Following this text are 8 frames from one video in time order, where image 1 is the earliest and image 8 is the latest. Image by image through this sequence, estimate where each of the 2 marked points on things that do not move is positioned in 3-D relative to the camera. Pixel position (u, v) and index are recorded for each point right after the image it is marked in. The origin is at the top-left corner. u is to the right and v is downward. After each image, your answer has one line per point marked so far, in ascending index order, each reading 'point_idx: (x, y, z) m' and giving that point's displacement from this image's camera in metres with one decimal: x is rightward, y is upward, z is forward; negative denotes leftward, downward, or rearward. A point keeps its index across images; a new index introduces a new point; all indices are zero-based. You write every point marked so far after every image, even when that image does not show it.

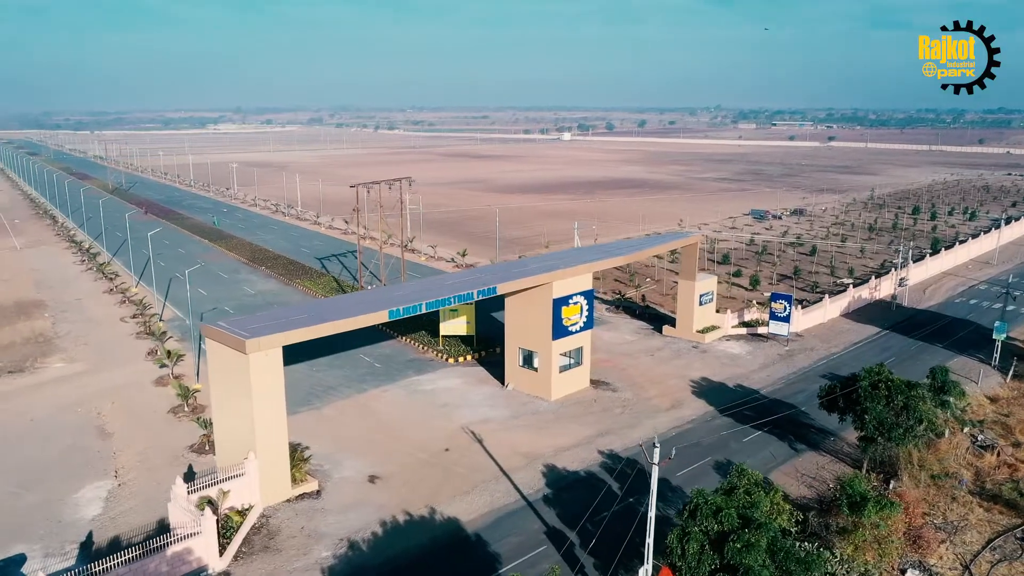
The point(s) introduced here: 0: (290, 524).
0: (-5.4, -5.7, +20.0) m
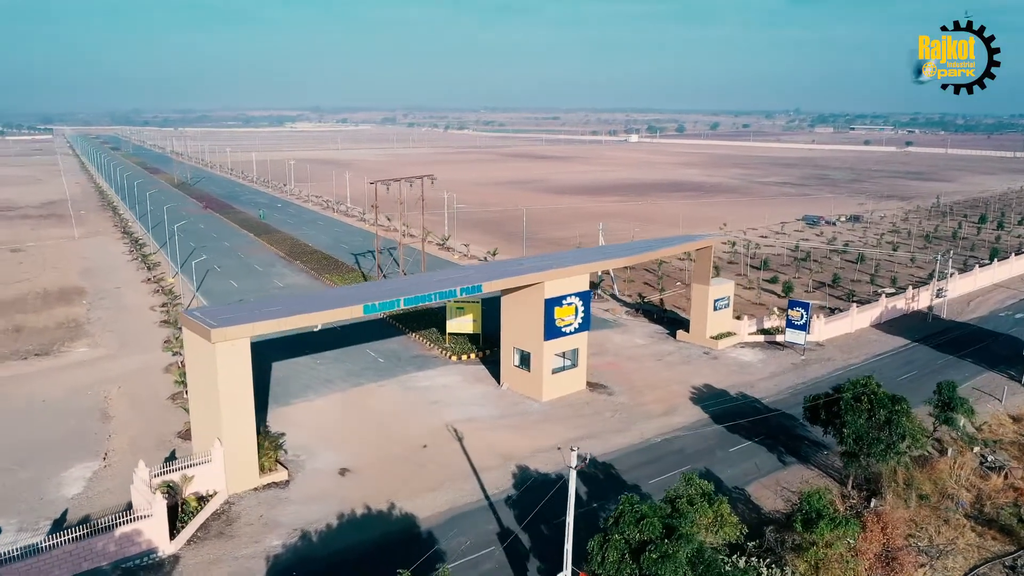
0: (-6.4, -5.5, +20.3) m
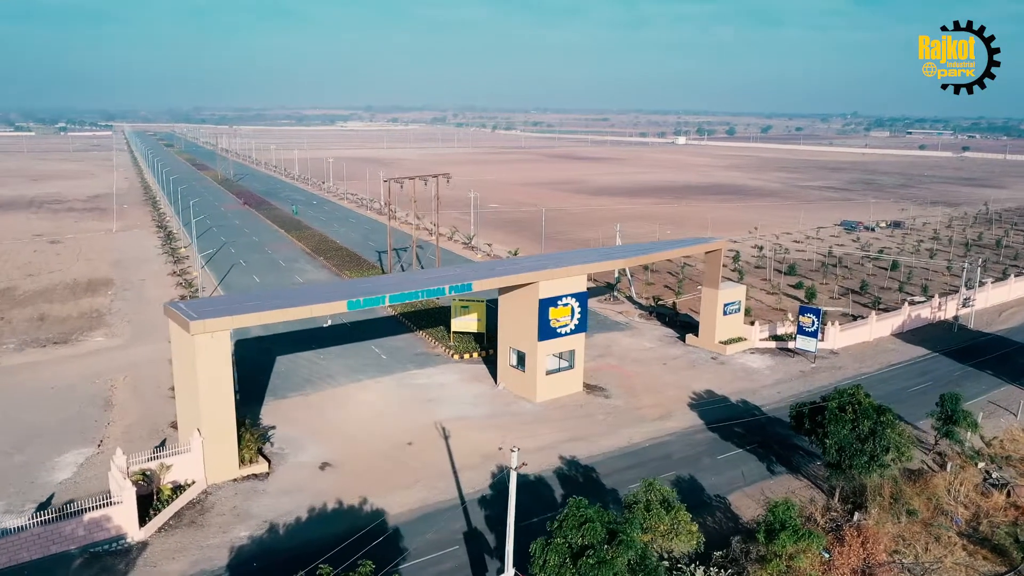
0: (-7.1, -5.3, +20.6) m
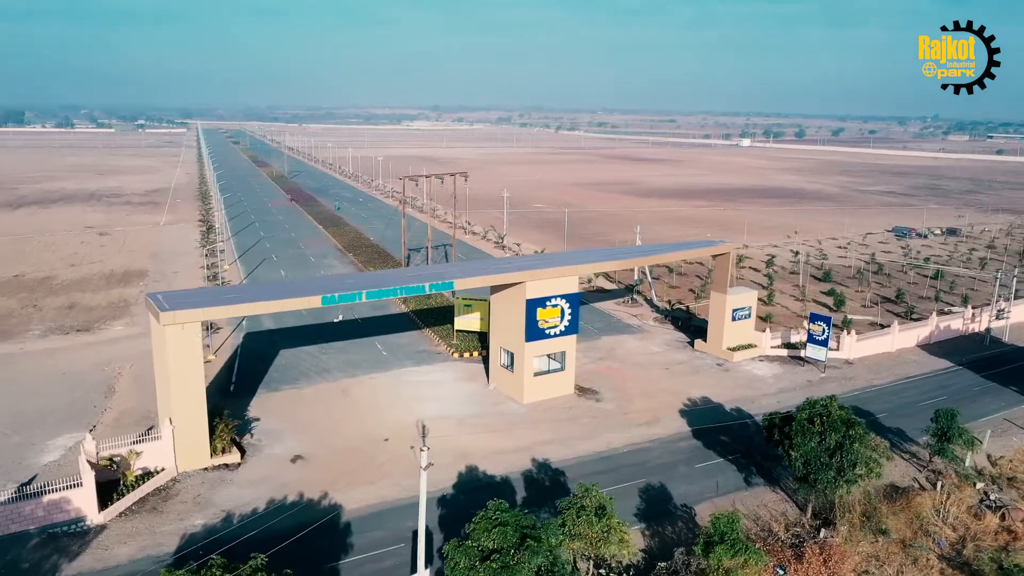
0: (-8.1, -5.1, +21.0) m
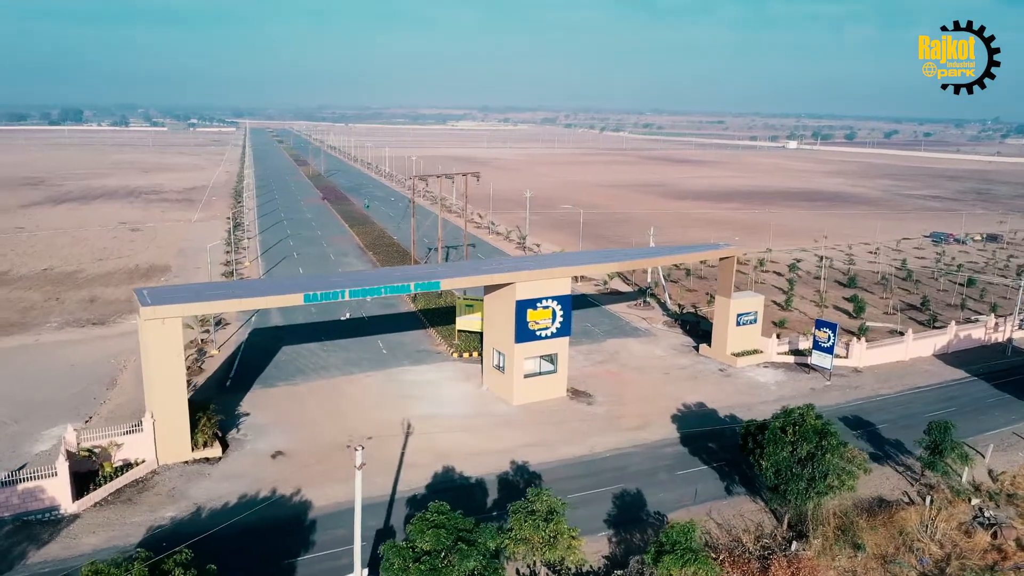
0: (-8.9, -5.0, +21.3) m
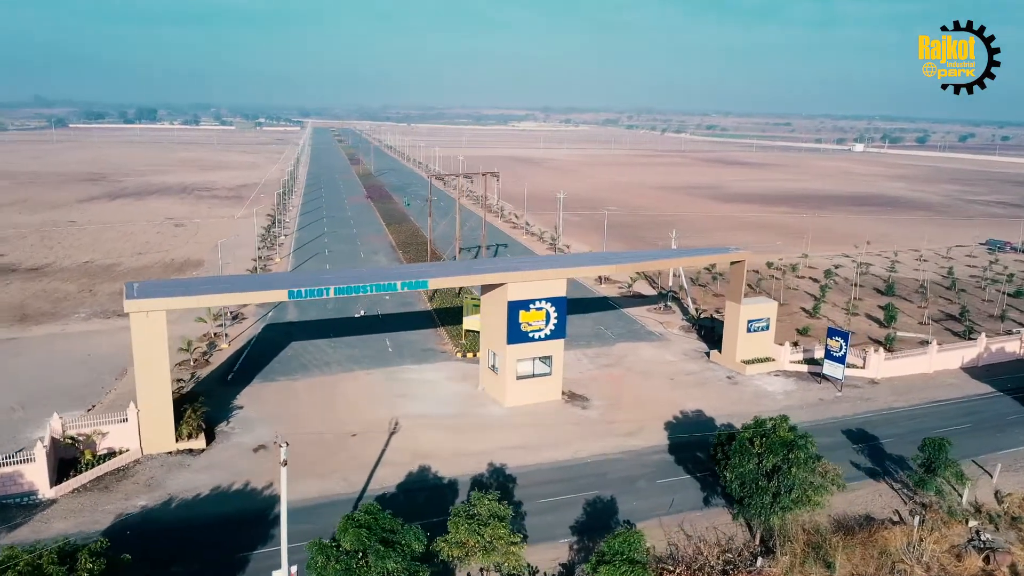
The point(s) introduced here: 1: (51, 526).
0: (-9.6, -4.8, +21.8) m
1: (-10.6, -5.4, +18.9) m
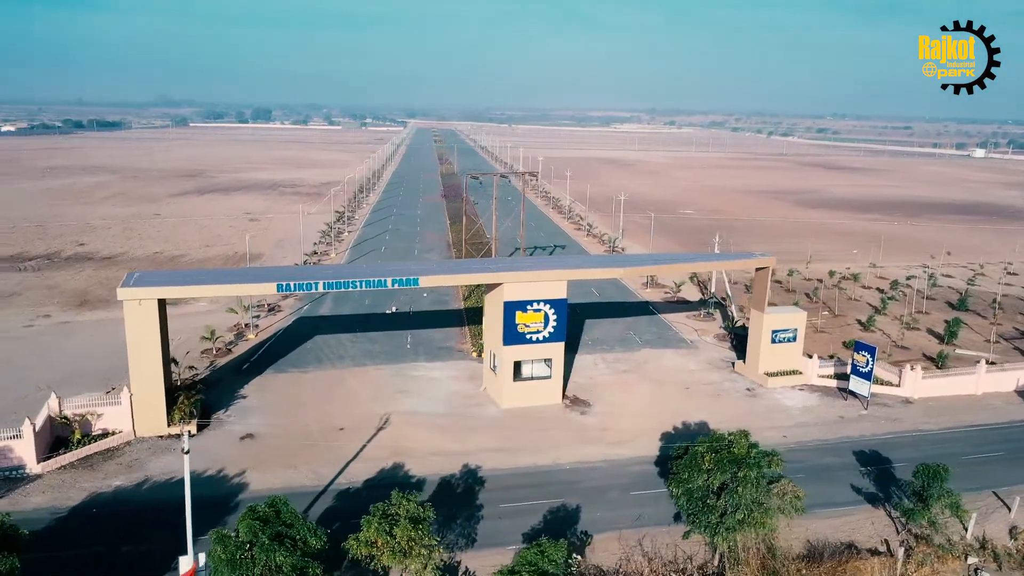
0: (-10.4, -4.5, +22.7) m
1: (-11.7, -5.1, +20.0) m
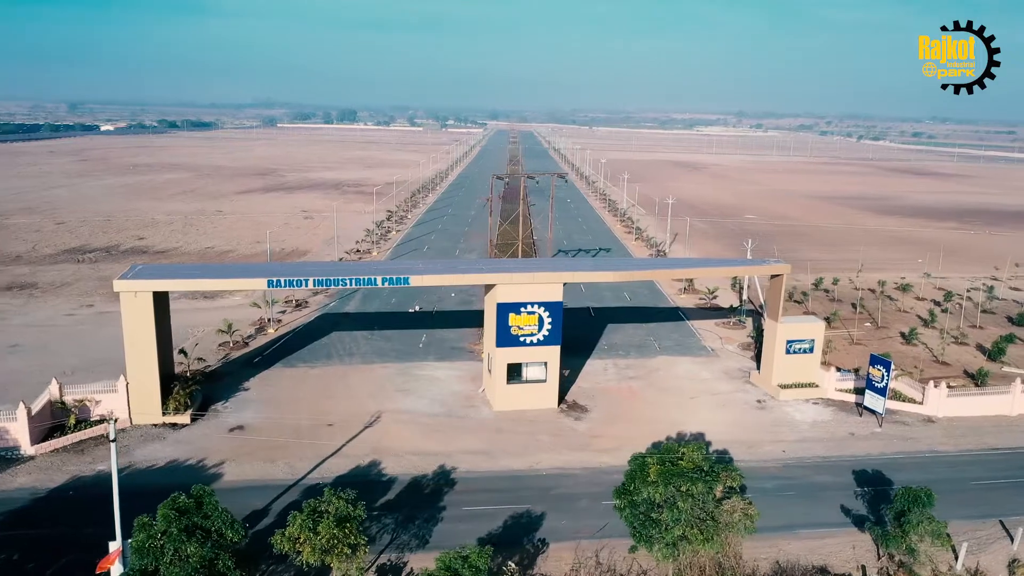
0: (-11.0, -4.3, +23.5) m
1: (-12.6, -4.8, +20.9) m
